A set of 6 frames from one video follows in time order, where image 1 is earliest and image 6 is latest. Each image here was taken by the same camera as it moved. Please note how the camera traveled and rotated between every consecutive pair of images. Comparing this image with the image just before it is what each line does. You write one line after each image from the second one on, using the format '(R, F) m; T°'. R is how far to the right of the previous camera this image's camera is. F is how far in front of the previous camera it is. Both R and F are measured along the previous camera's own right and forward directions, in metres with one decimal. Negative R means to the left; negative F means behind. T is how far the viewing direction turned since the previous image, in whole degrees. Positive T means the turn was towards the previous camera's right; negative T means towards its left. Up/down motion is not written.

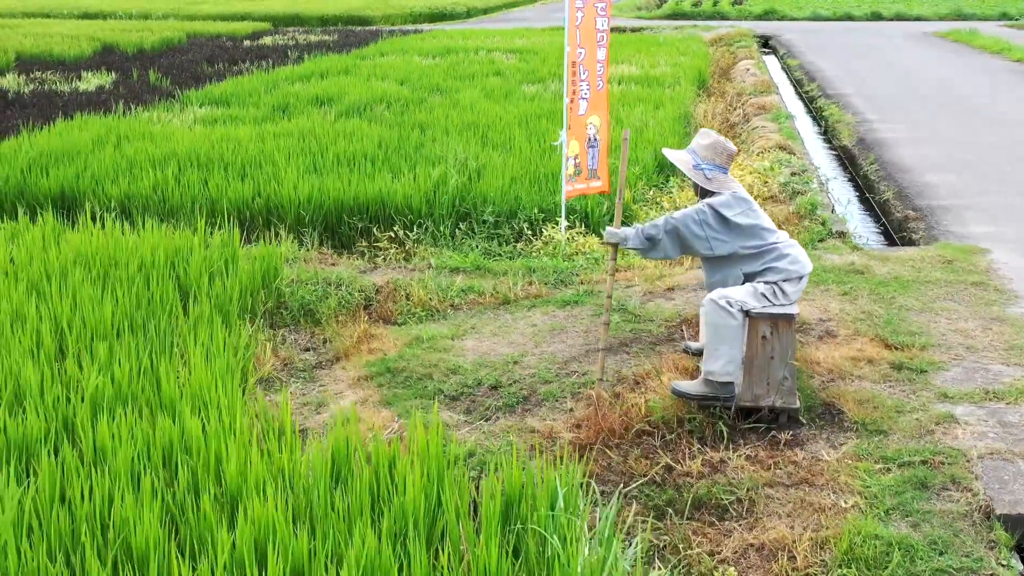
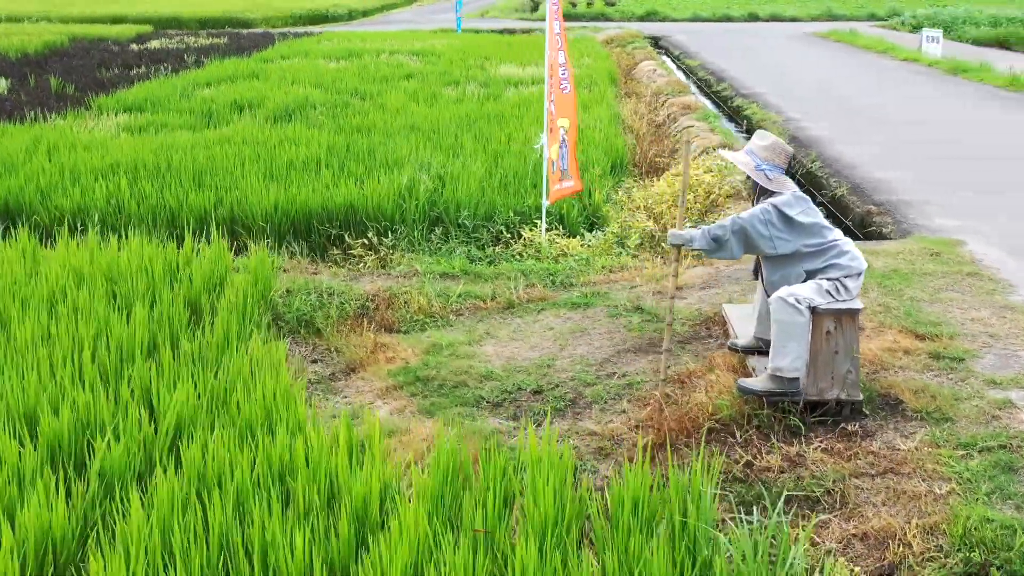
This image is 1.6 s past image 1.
(-0.5, 0.0) m; +7°
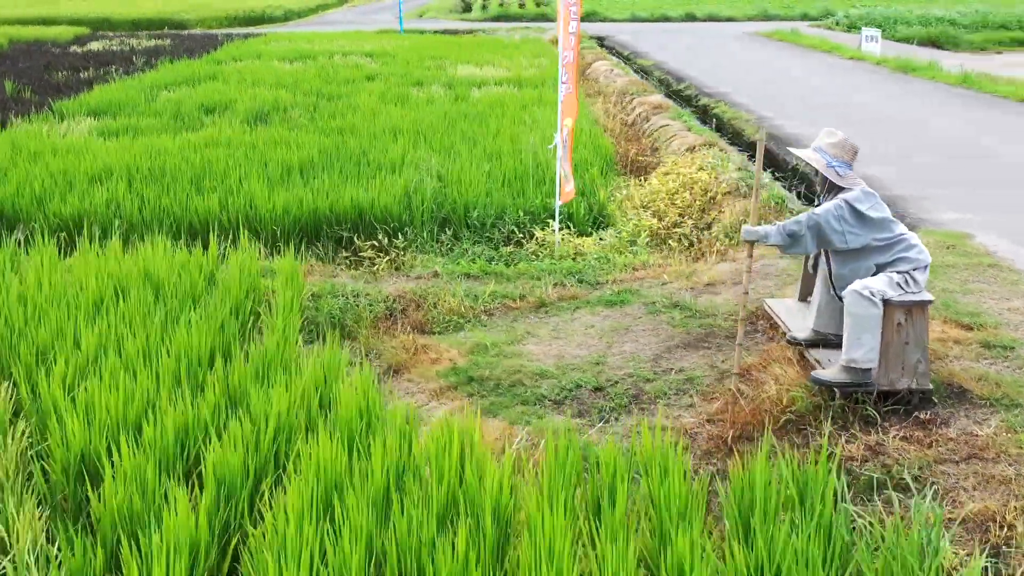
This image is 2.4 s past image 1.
(-0.4, 0.0) m; +4°
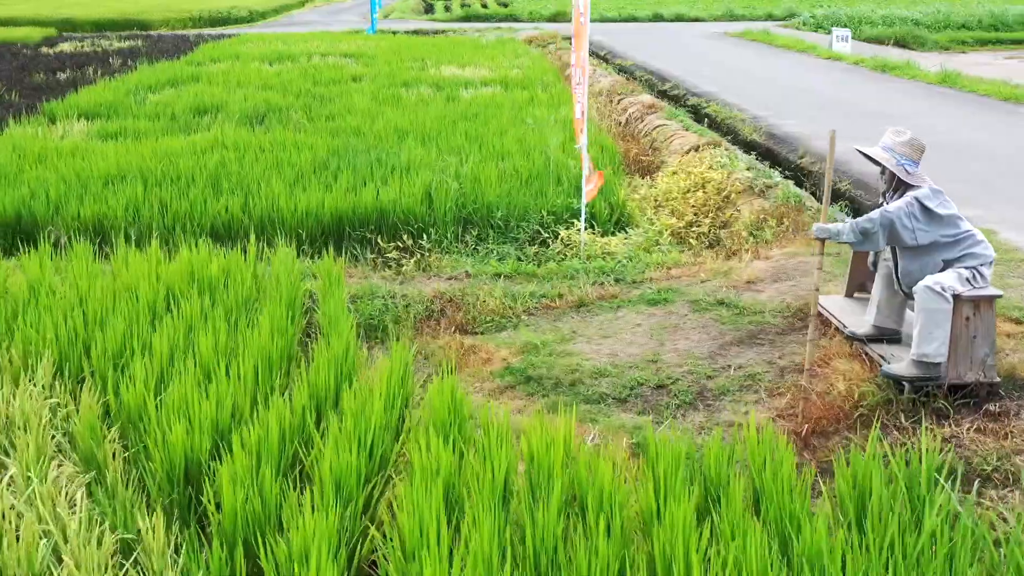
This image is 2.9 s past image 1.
(-0.3, 0.0) m; +2°
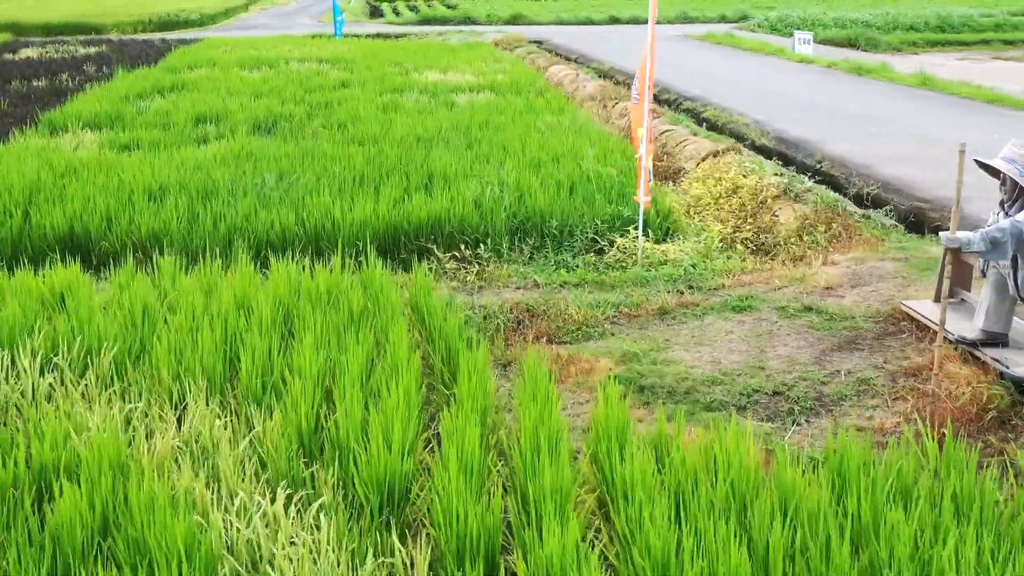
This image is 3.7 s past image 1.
(-0.6, 0.0) m; +3°
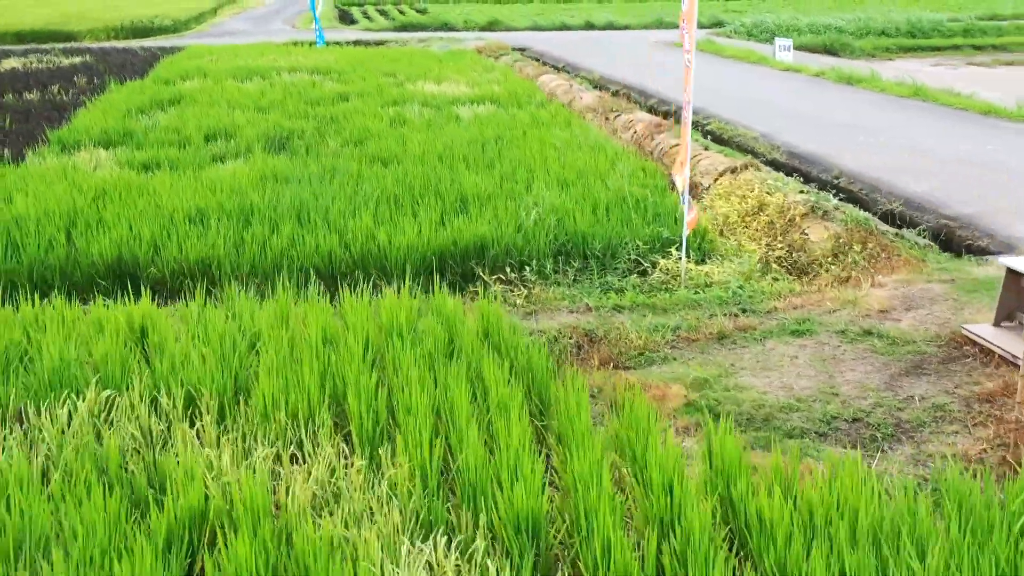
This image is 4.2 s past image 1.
(-0.4, -0.1) m; +2°
